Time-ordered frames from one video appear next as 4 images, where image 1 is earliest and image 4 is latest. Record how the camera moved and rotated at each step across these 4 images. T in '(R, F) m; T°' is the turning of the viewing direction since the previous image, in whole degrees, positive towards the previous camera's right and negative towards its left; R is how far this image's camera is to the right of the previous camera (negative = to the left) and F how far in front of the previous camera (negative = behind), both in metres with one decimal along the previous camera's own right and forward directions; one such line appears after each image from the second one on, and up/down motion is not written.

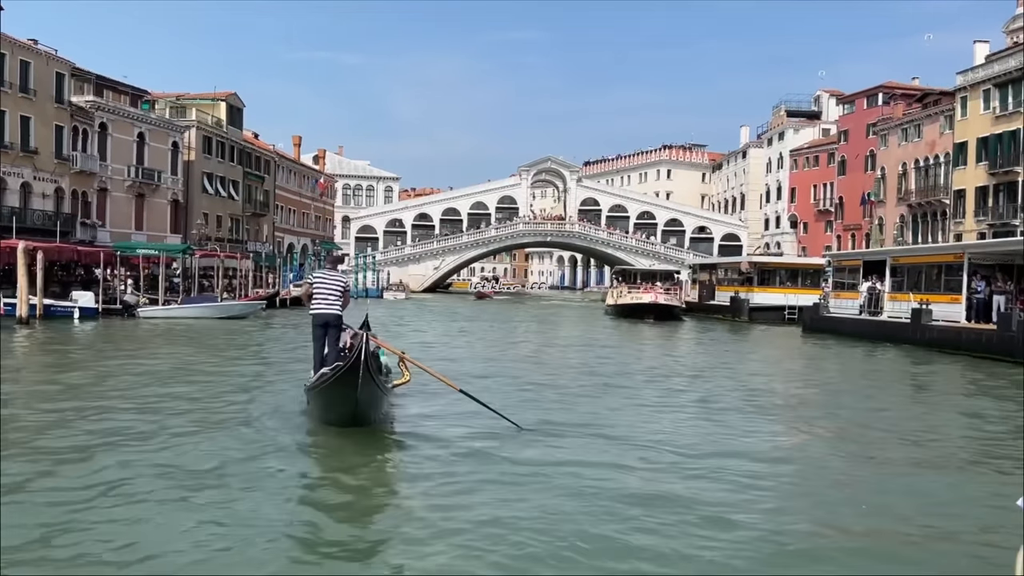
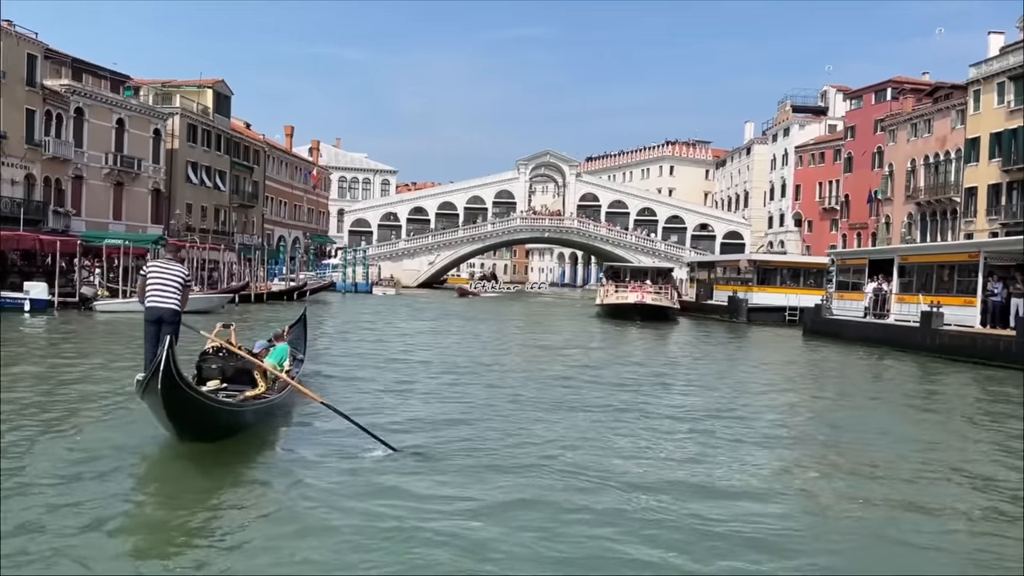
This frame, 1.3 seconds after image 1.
(+0.6, +1.7) m; 0°
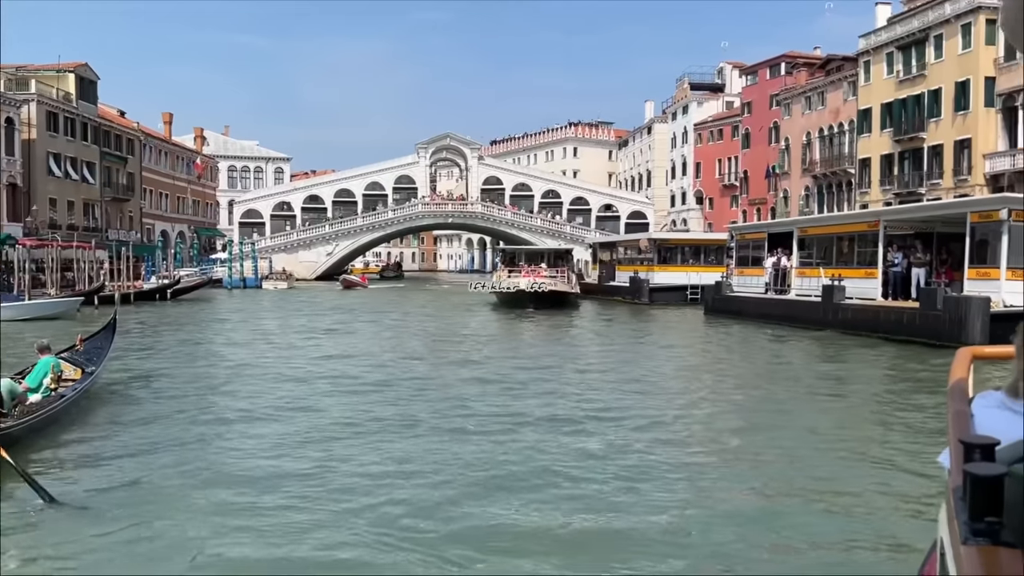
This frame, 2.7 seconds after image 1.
(+0.7, +1.7) m; +5°
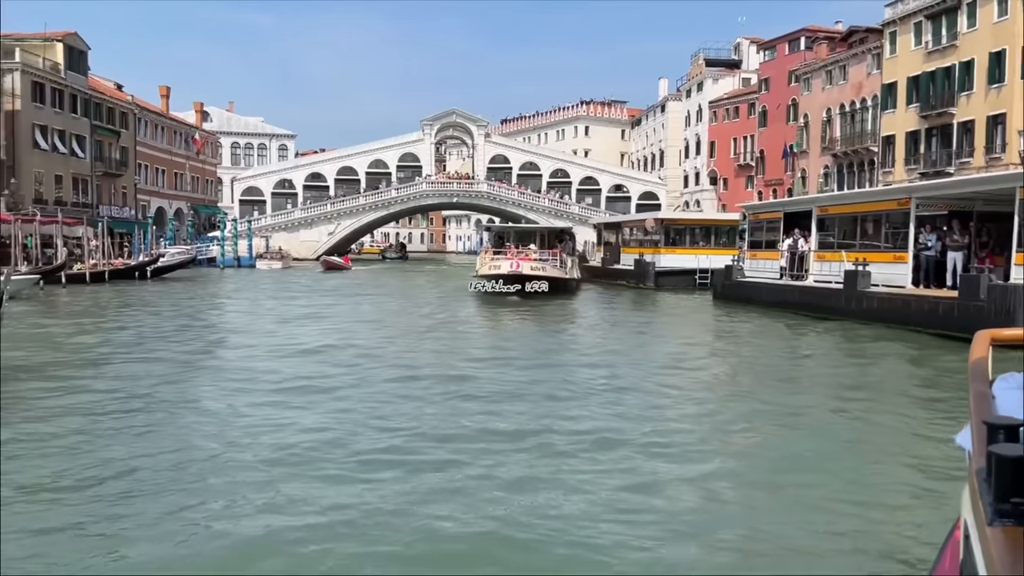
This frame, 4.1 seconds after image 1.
(+0.6, +2.2) m; -1°
